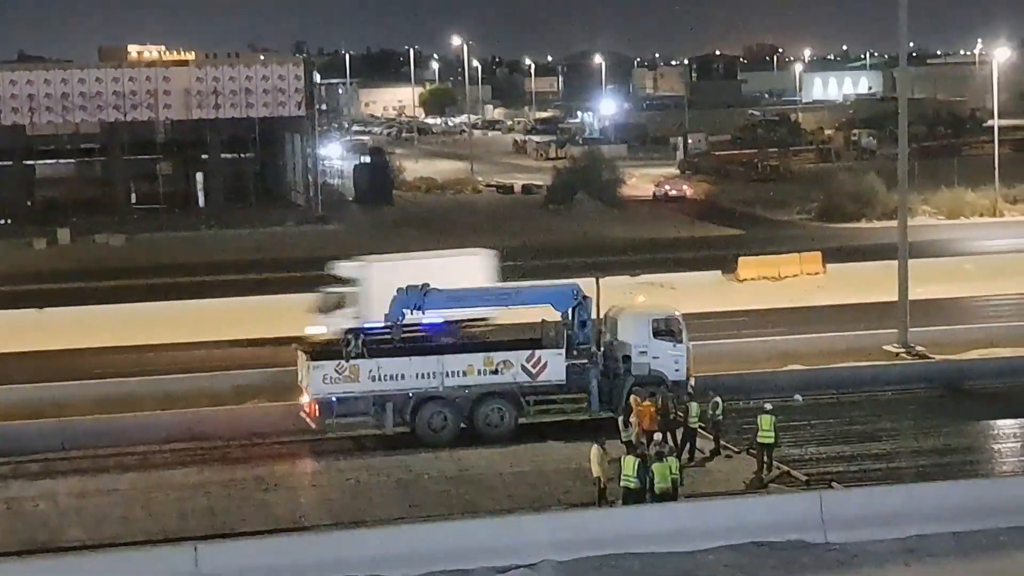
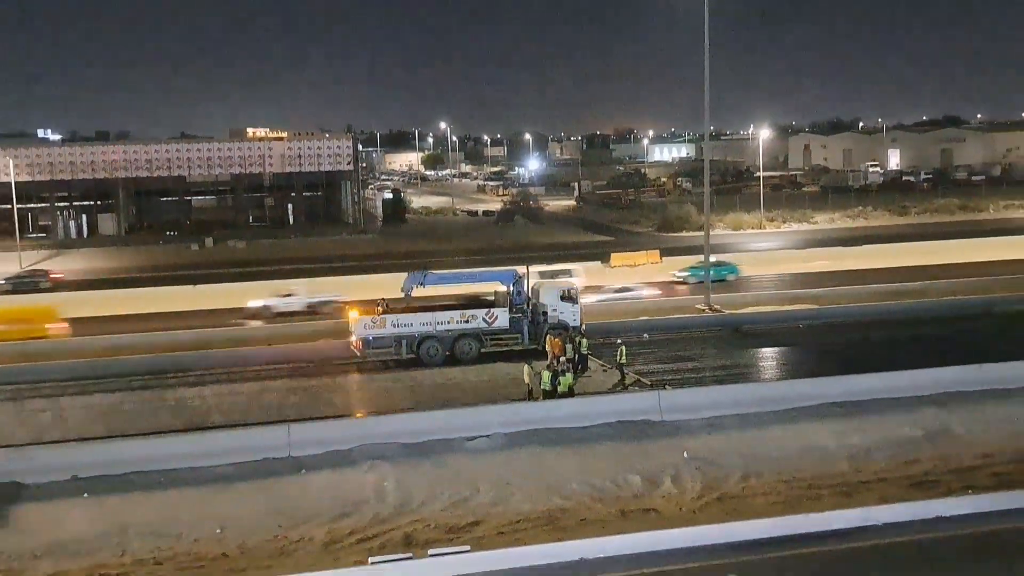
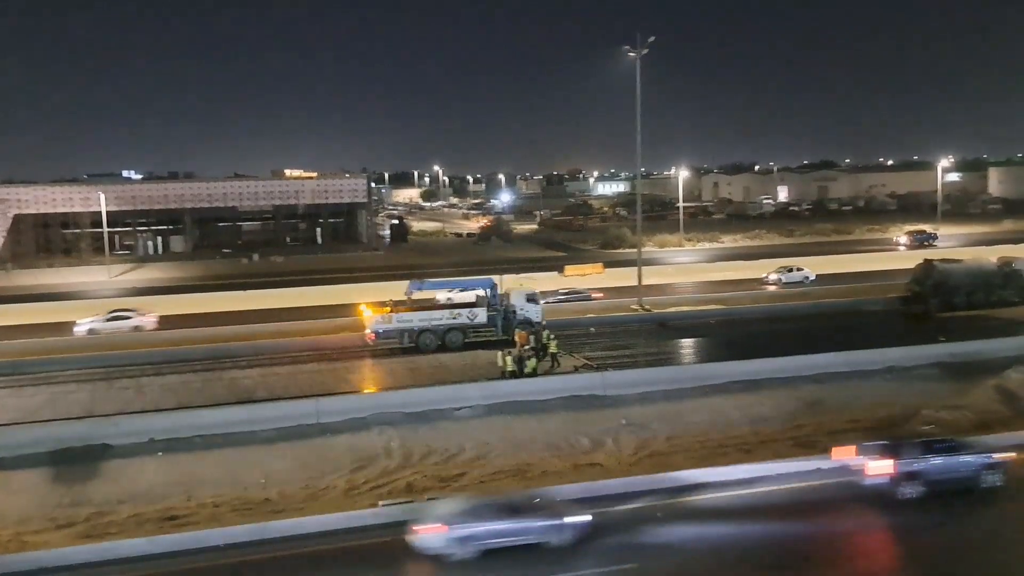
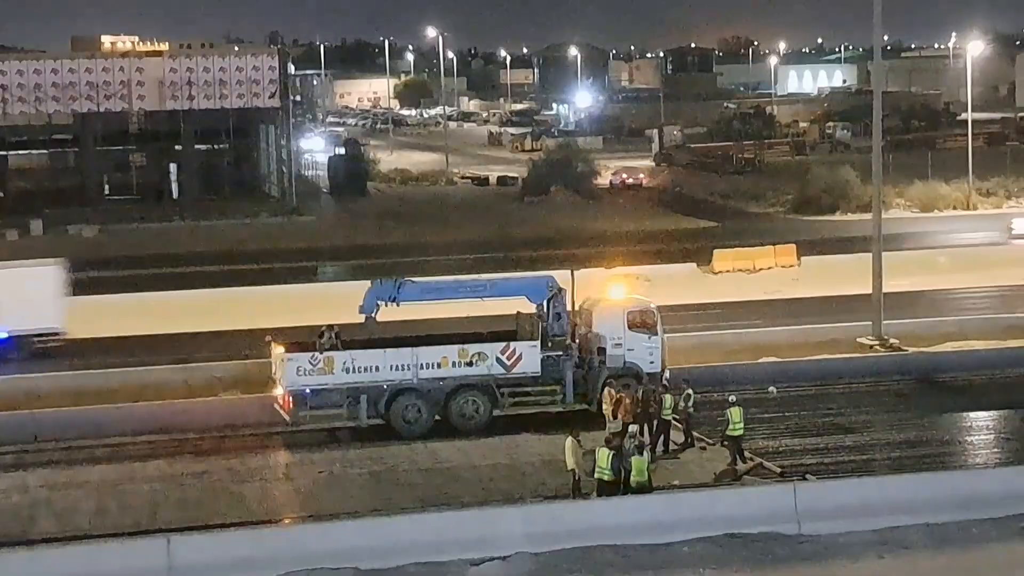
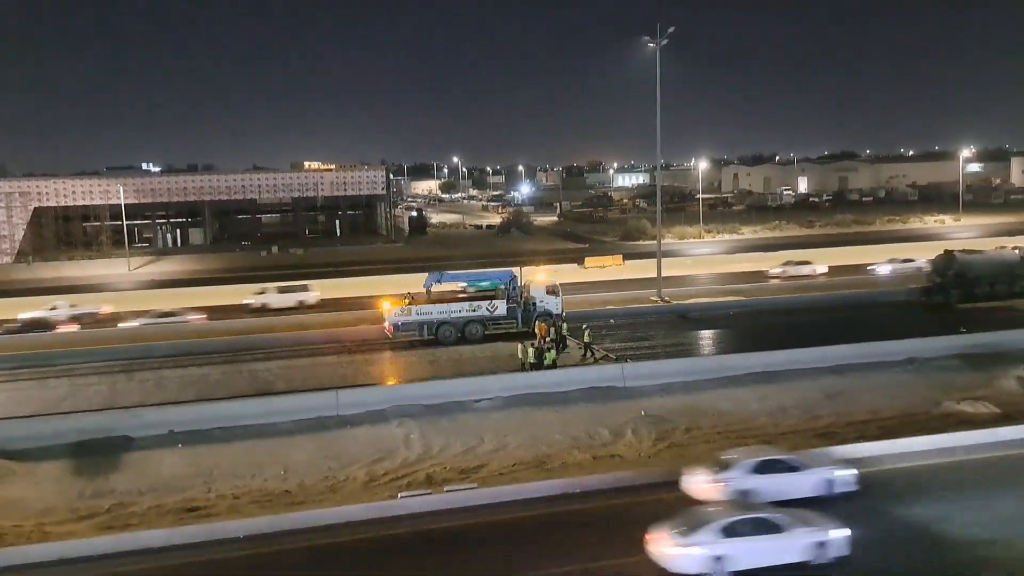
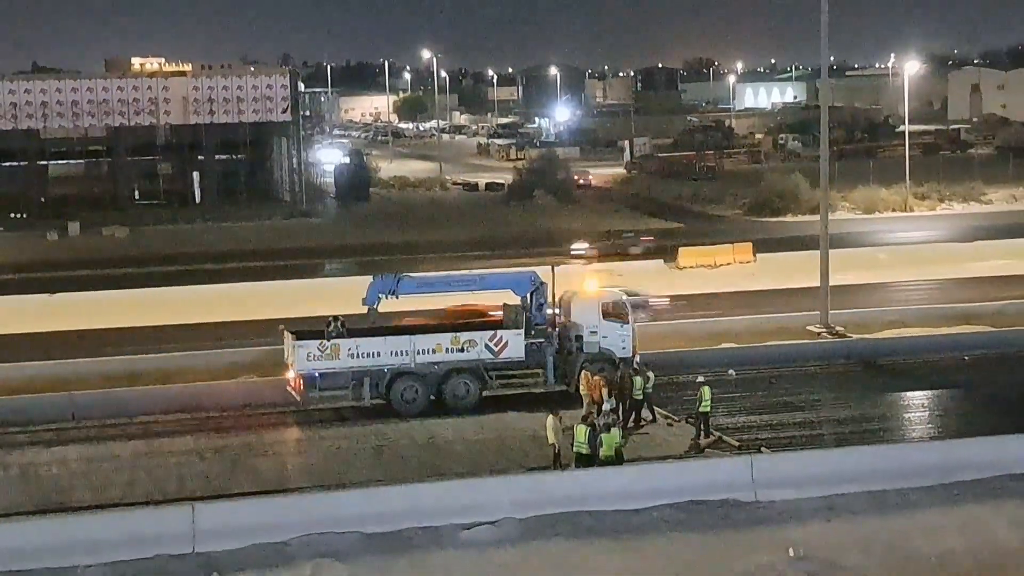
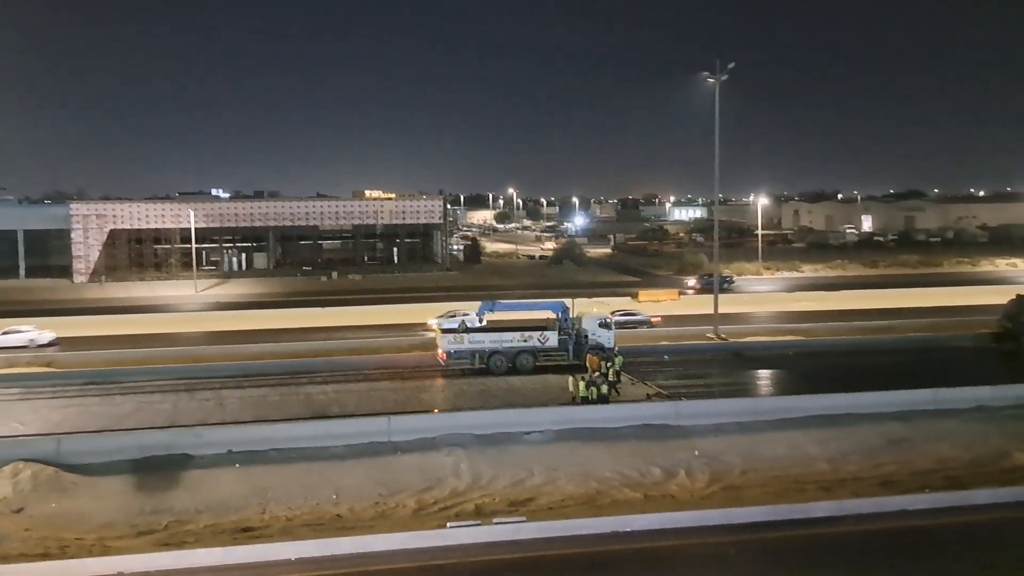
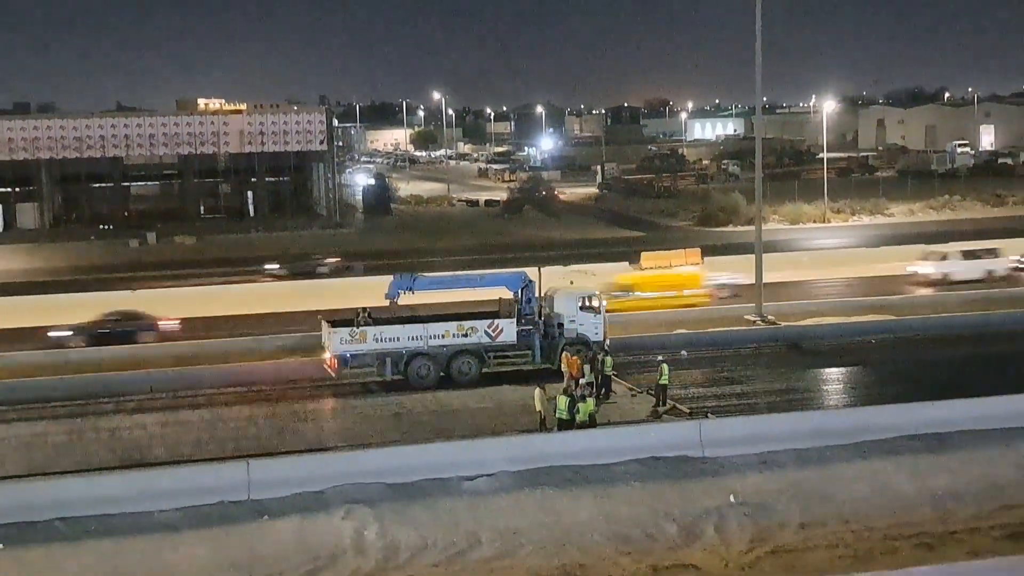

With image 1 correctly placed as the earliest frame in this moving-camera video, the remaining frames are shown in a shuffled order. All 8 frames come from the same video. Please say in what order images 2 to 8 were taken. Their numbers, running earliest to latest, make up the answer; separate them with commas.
4, 6, 8, 2, 5, 3, 7
